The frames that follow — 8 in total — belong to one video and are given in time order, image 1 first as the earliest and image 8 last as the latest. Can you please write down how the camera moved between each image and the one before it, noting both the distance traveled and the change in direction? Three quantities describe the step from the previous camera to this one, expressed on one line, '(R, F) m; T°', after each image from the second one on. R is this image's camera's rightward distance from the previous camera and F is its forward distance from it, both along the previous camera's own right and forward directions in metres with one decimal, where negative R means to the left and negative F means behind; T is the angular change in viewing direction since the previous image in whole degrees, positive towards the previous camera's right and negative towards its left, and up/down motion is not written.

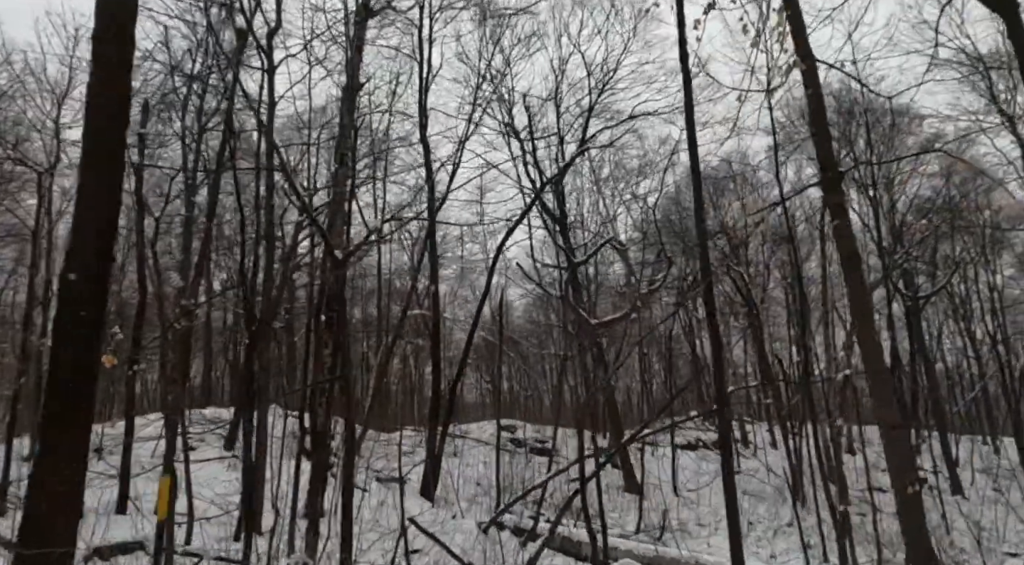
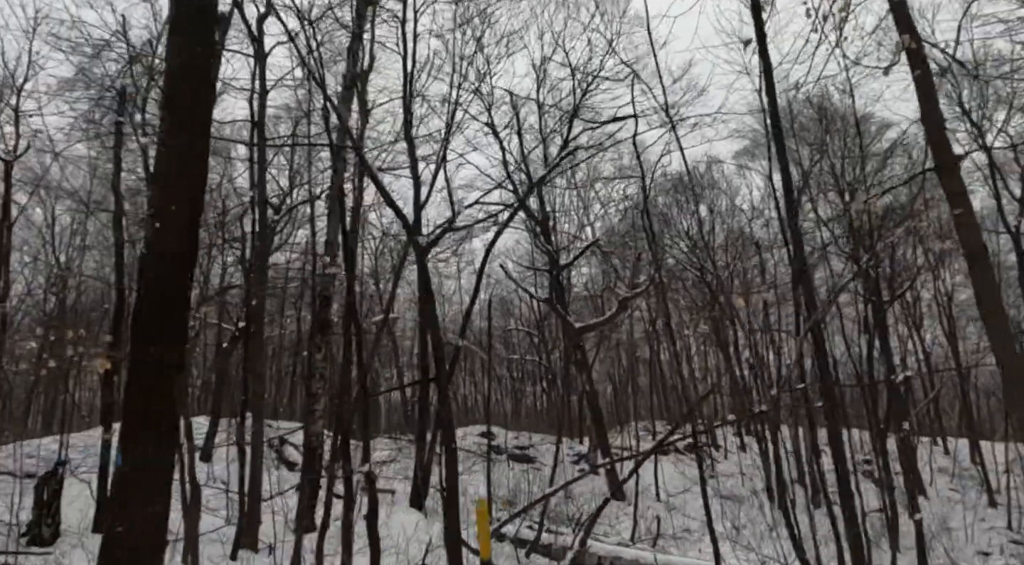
(-0.5, +0.3) m; +4°
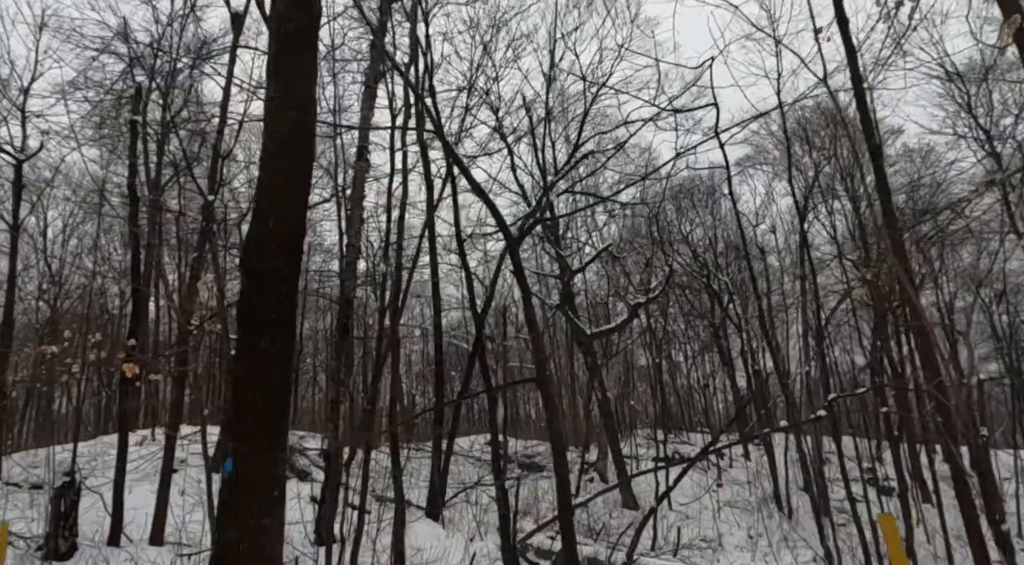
(-0.4, +0.2) m; +1°
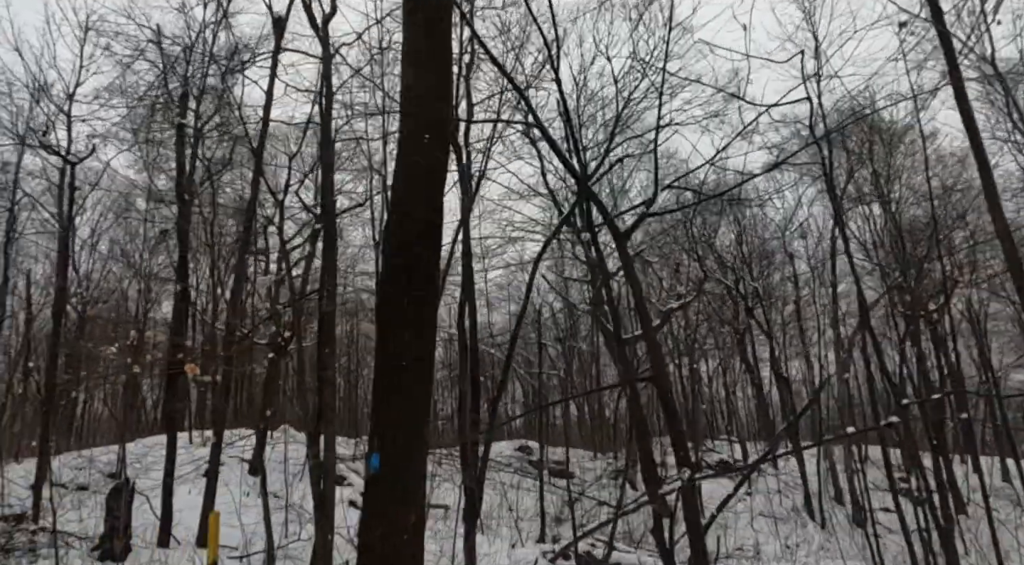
(-0.3, 0.0) m; -1°
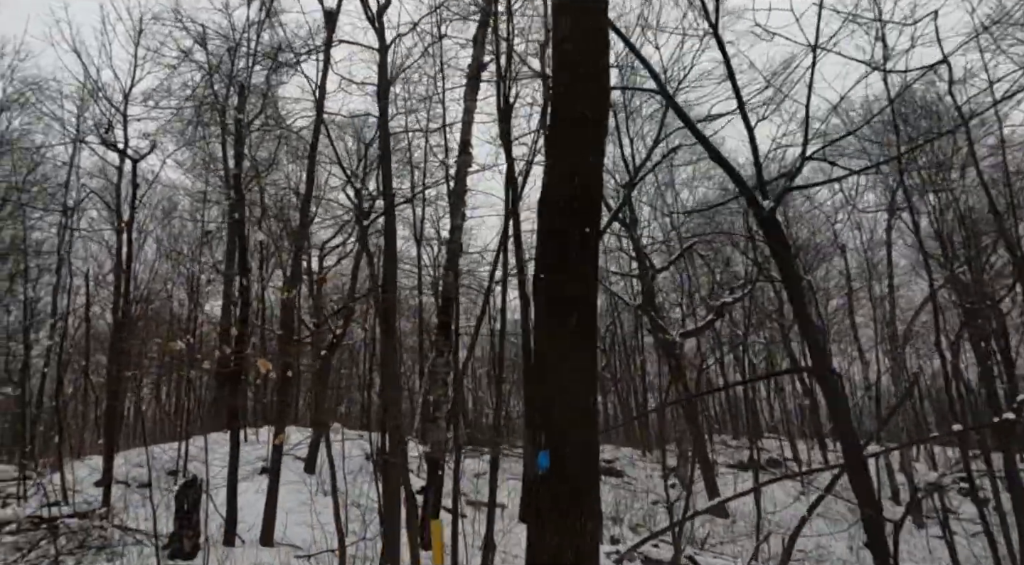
(-0.3, +0.2) m; -3°
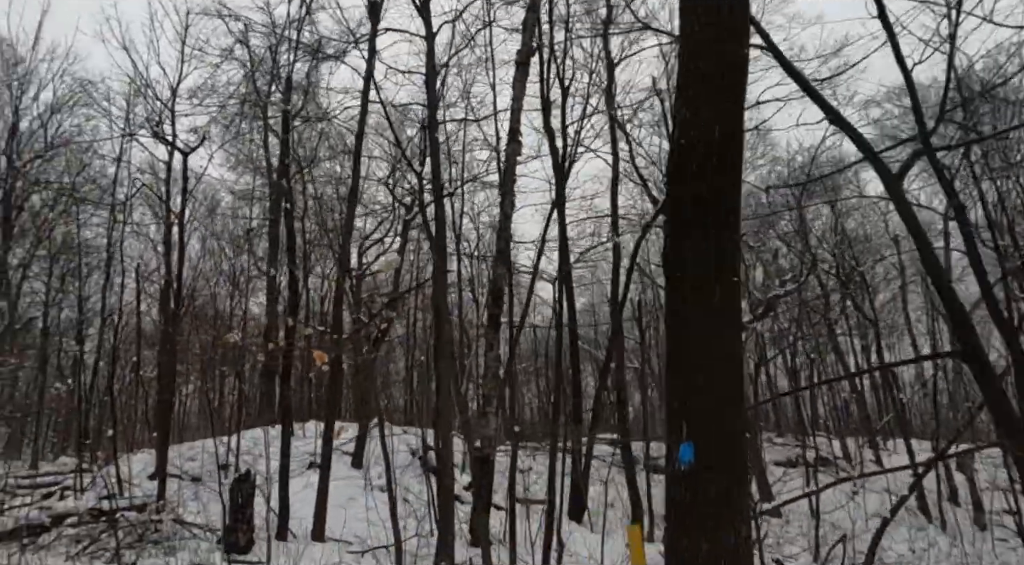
(-0.2, +0.2) m; -3°
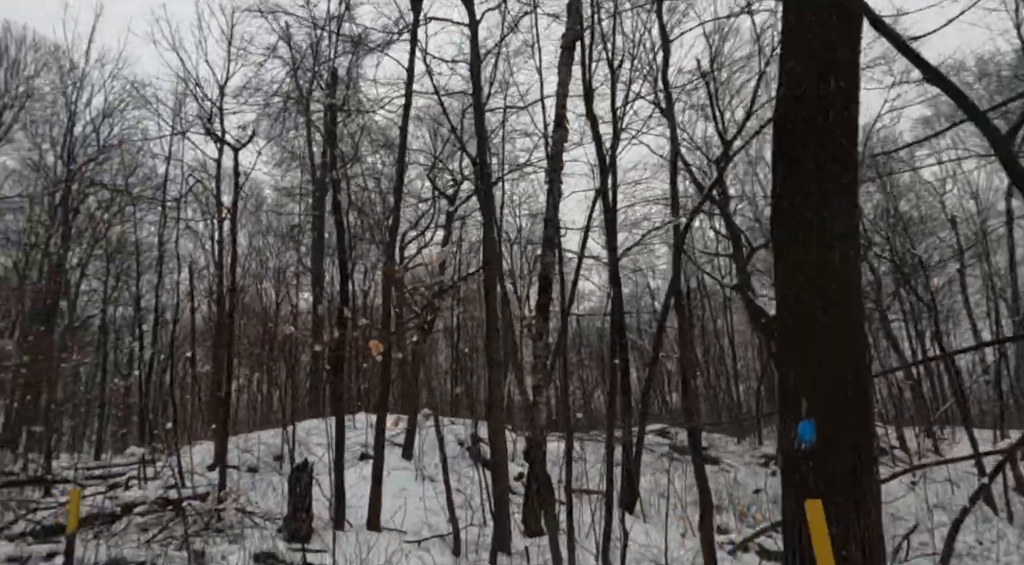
(-0.1, +0.1) m; -3°
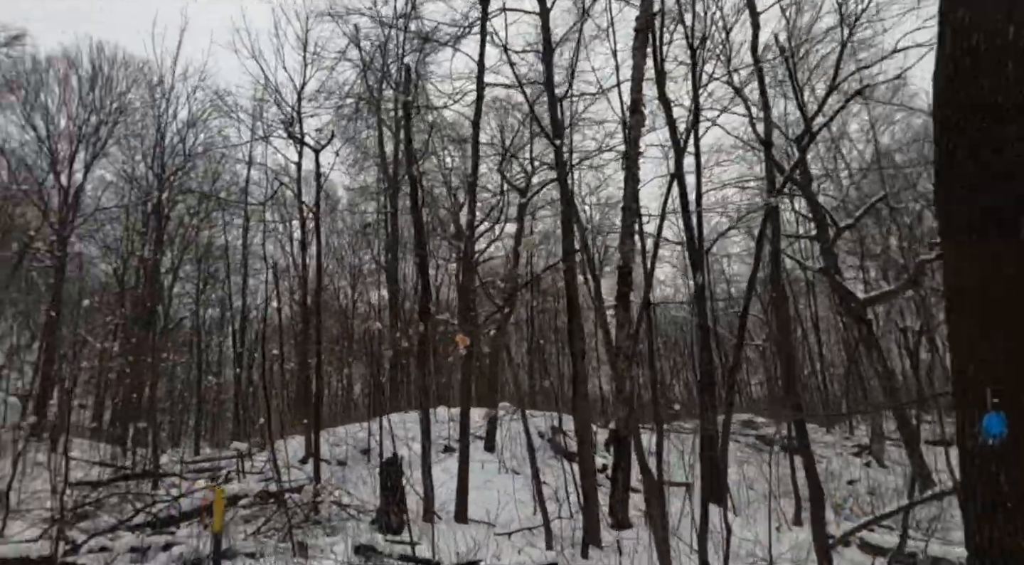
(-0.1, +0.1) m; -6°
